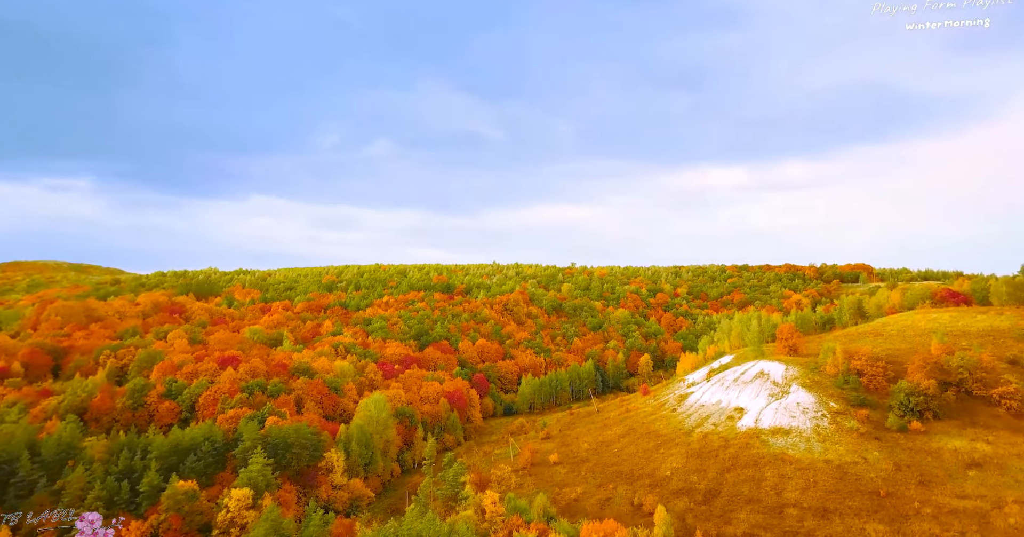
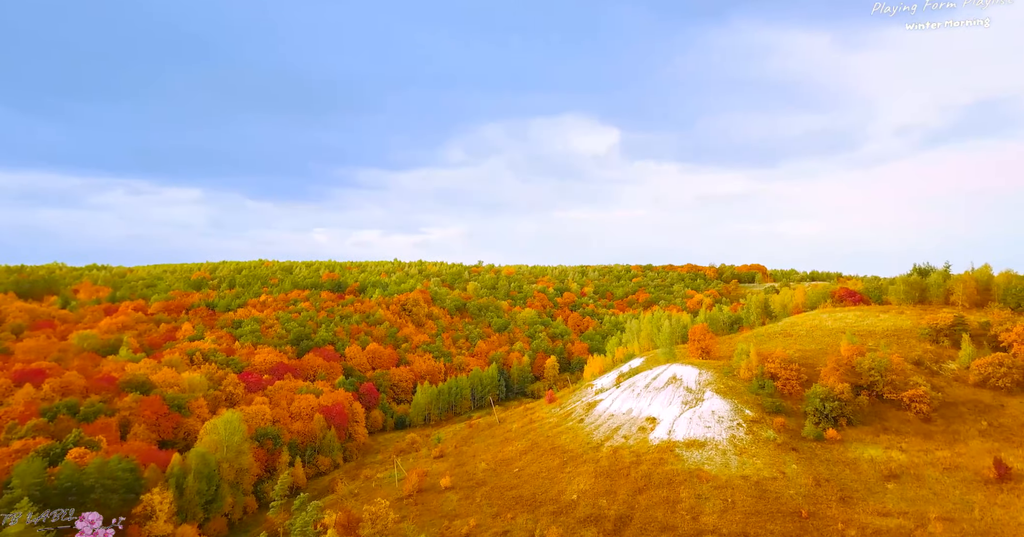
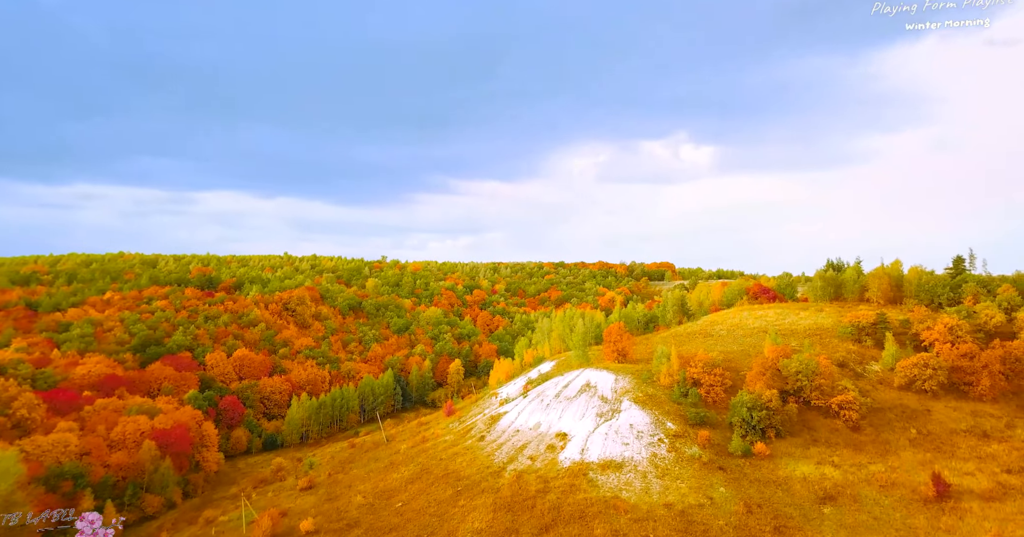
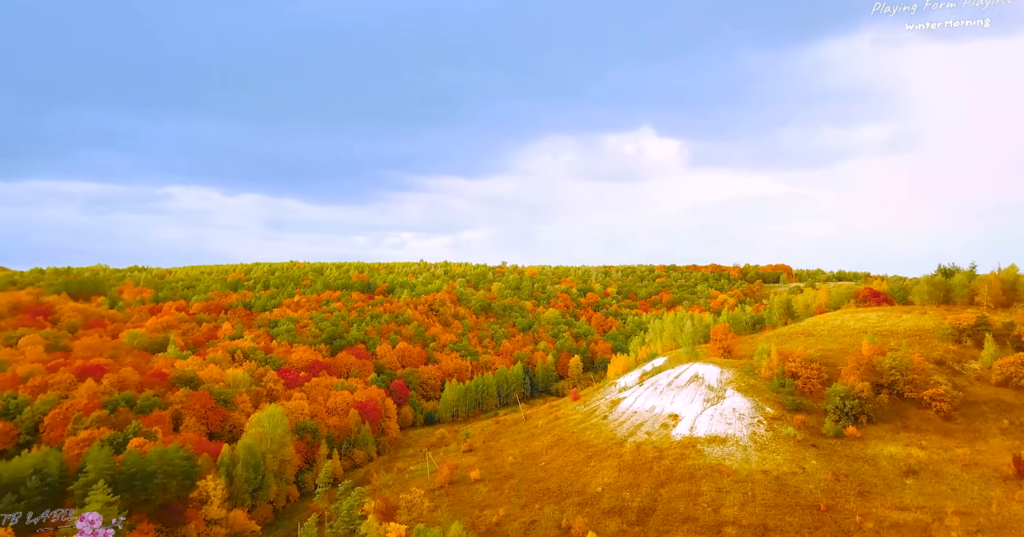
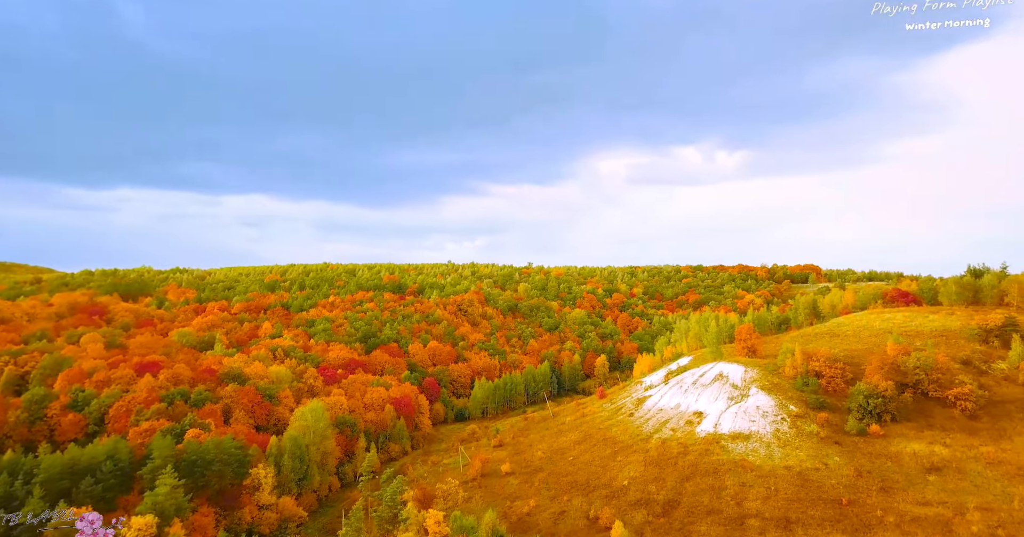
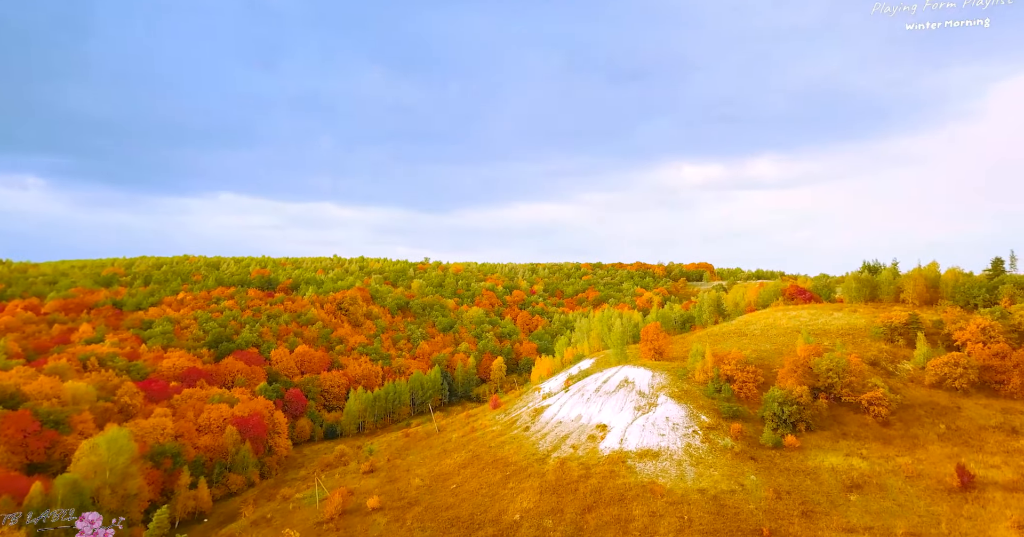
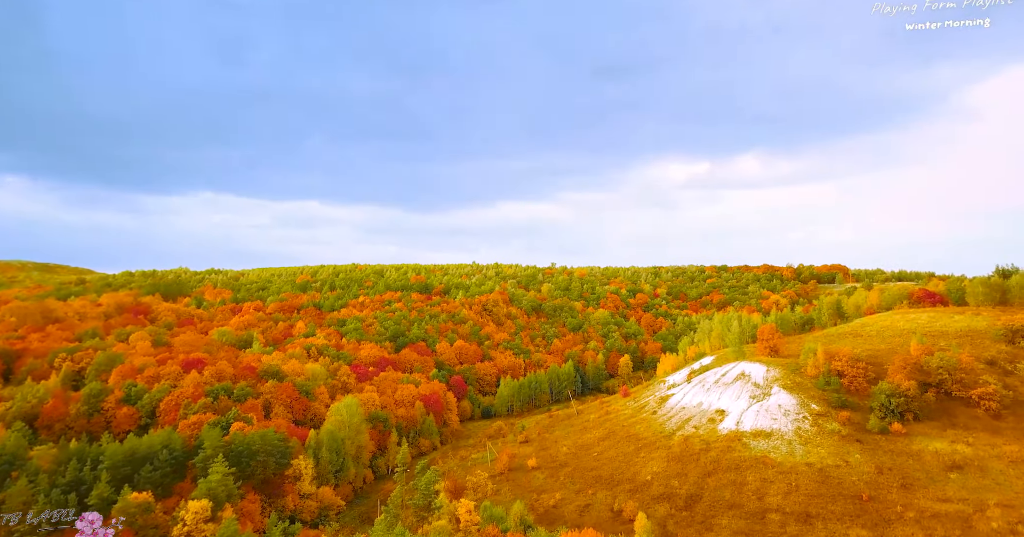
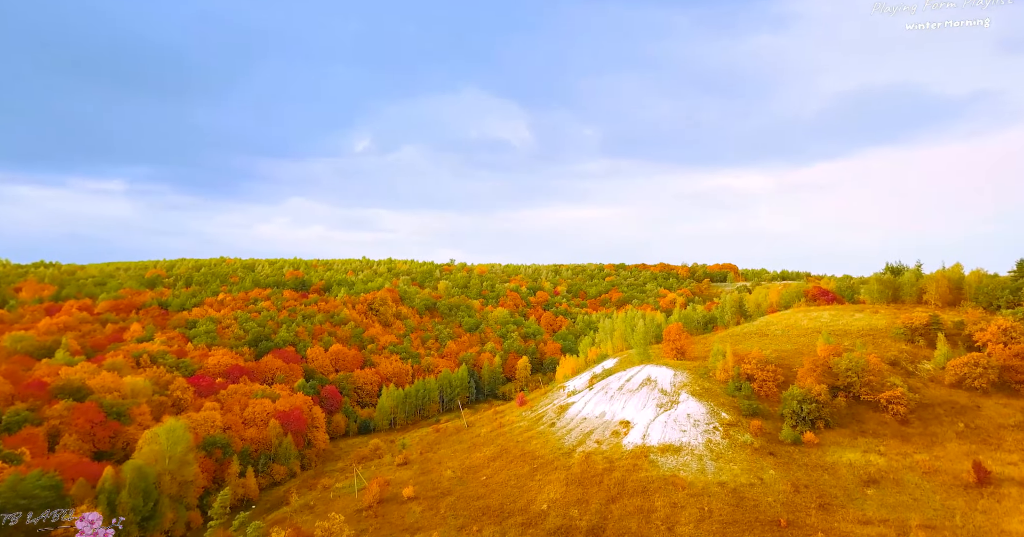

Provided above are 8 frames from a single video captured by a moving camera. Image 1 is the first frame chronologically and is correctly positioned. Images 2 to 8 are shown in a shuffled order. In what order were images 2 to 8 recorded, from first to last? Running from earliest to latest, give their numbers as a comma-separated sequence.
7, 5, 4, 2, 8, 6, 3
